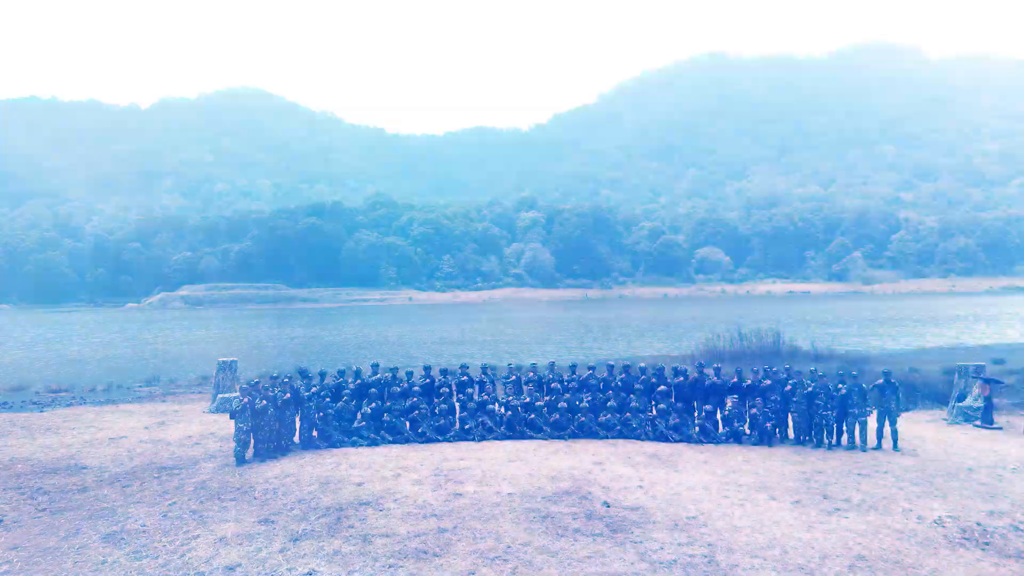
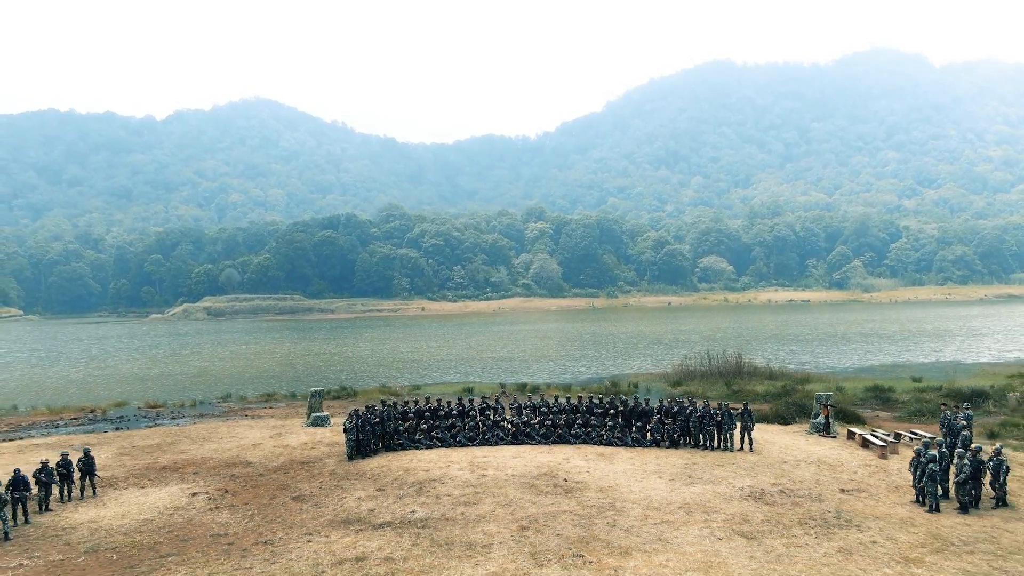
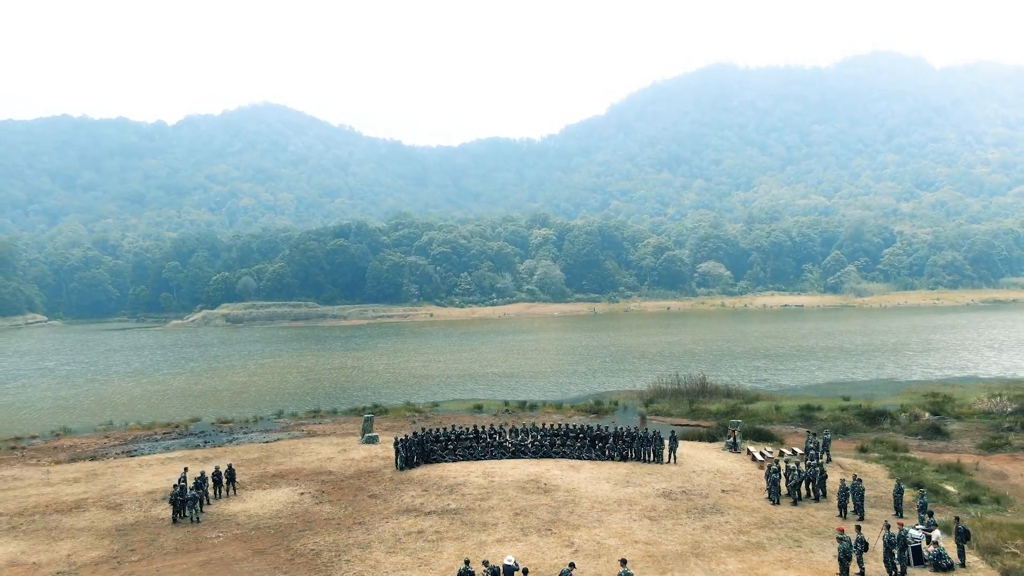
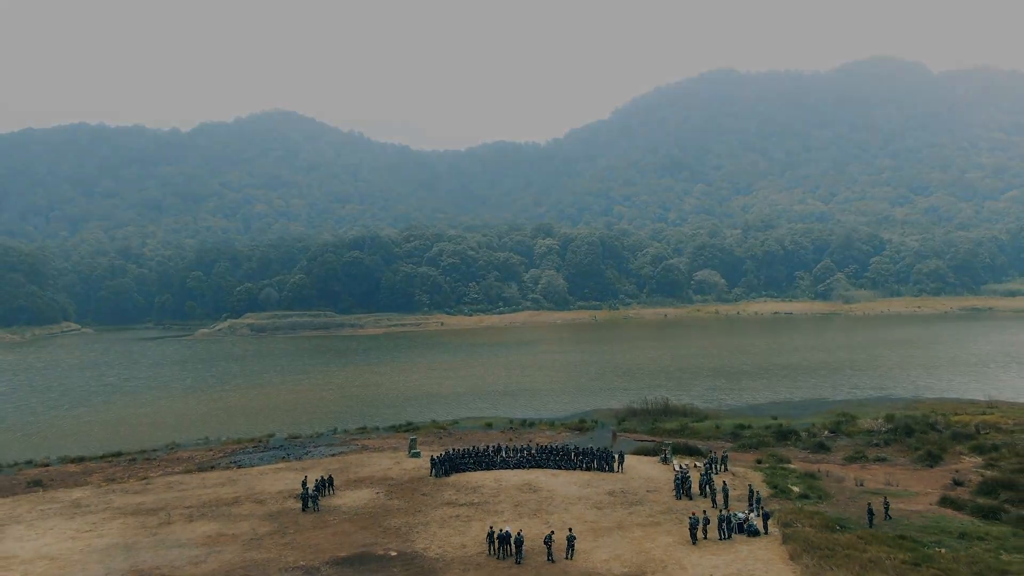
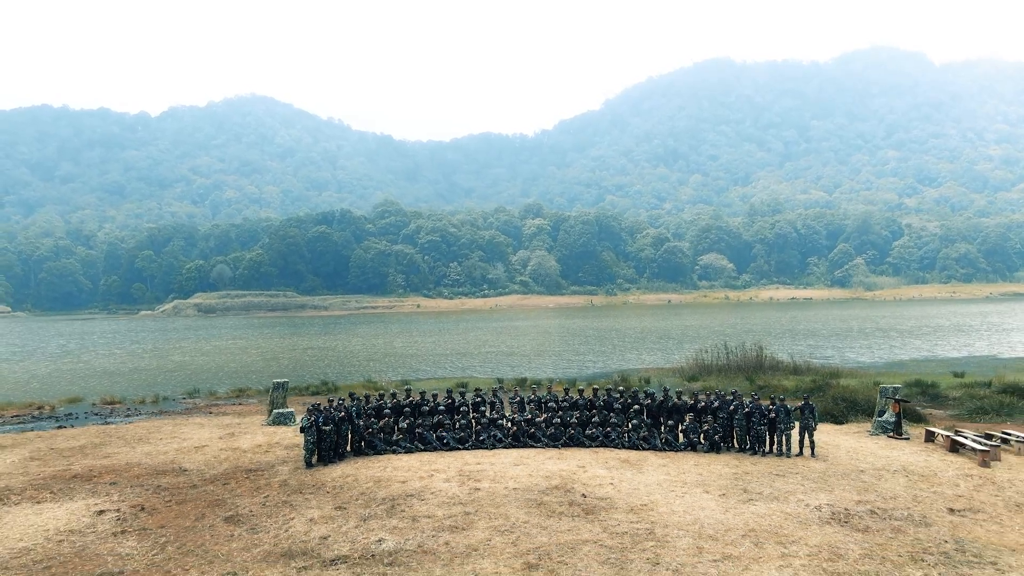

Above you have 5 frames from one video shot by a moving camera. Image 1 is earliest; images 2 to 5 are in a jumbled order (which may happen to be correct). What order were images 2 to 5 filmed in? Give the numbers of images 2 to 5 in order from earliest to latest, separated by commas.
5, 2, 3, 4
